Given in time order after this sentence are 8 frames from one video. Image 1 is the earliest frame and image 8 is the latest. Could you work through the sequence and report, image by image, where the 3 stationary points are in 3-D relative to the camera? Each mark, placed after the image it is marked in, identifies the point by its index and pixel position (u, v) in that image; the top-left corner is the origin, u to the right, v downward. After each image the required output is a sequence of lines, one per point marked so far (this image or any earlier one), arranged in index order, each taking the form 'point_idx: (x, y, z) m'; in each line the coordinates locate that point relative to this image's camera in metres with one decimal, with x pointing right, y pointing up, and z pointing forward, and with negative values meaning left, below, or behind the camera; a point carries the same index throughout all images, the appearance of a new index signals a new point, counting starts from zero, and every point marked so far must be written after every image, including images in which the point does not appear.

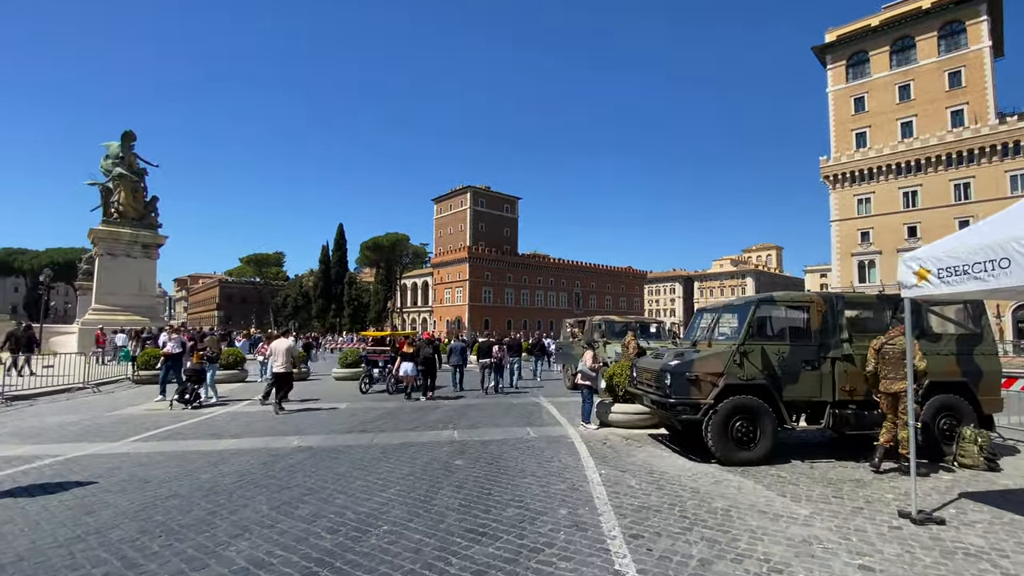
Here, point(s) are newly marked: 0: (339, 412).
0: (-4.5, -3.2, +12.4) m
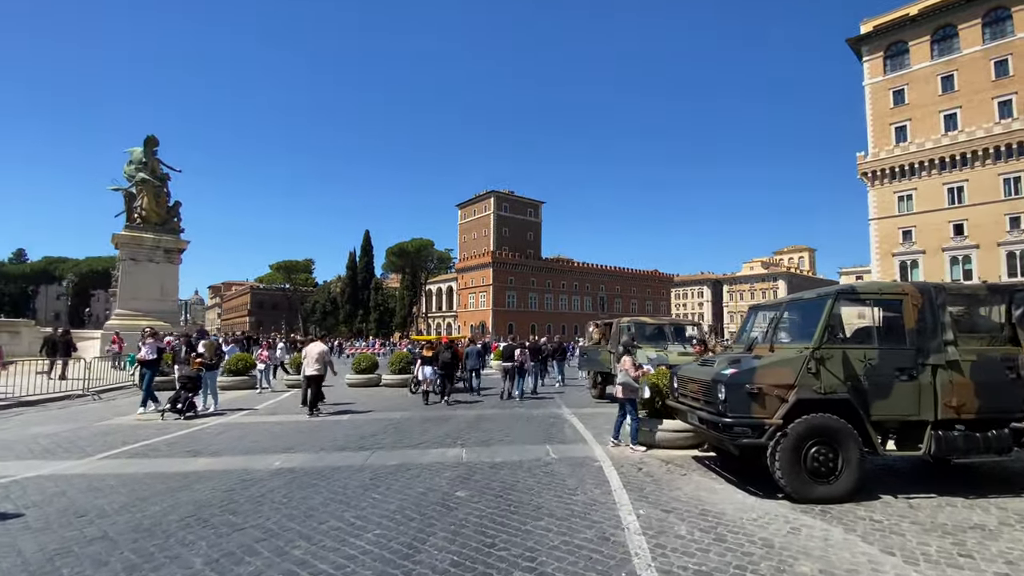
0: (-4.1, -3.1, +11.3) m
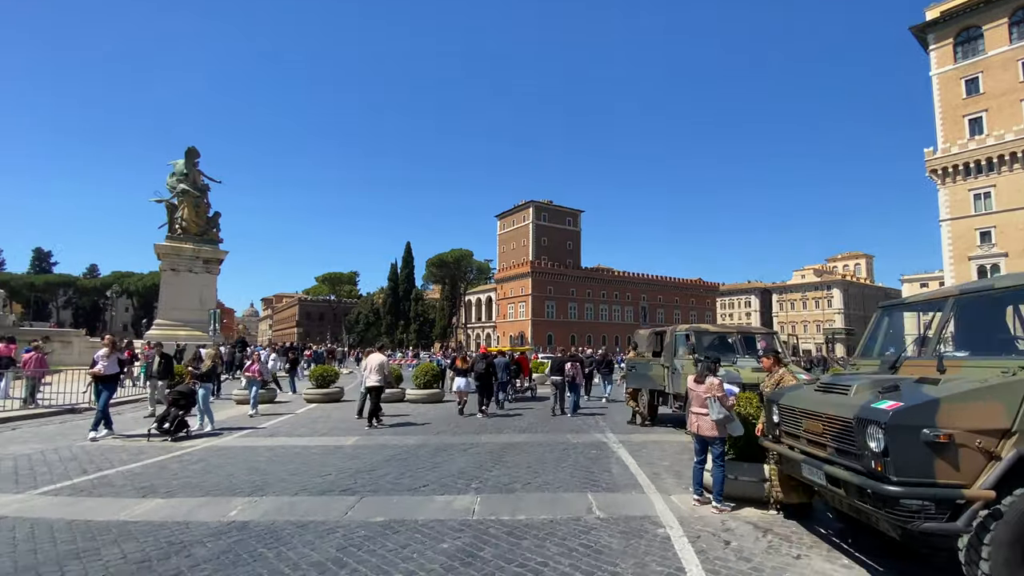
0: (-3.4, -3.2, +9.5) m
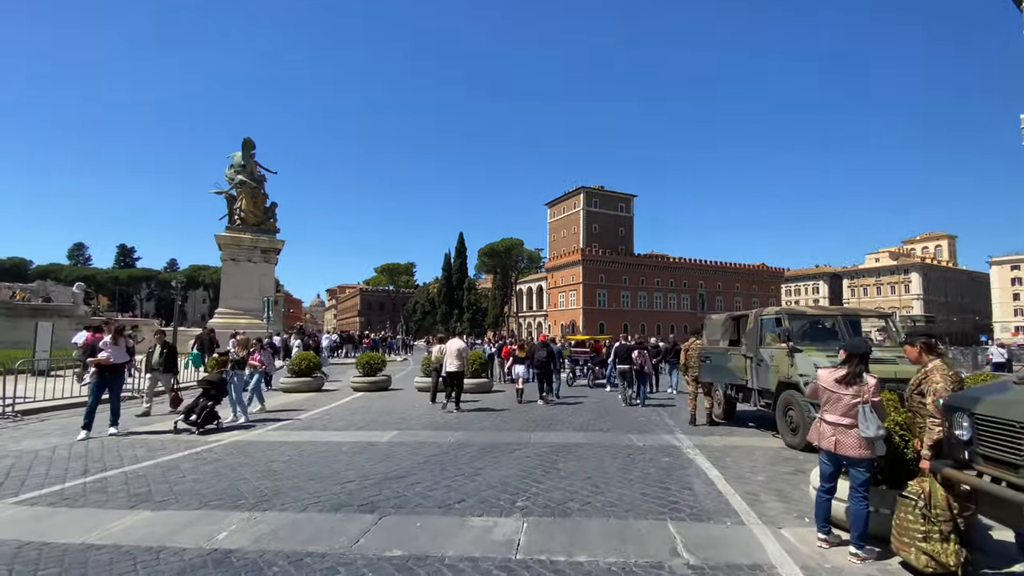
0: (-2.5, -2.8, +8.5) m
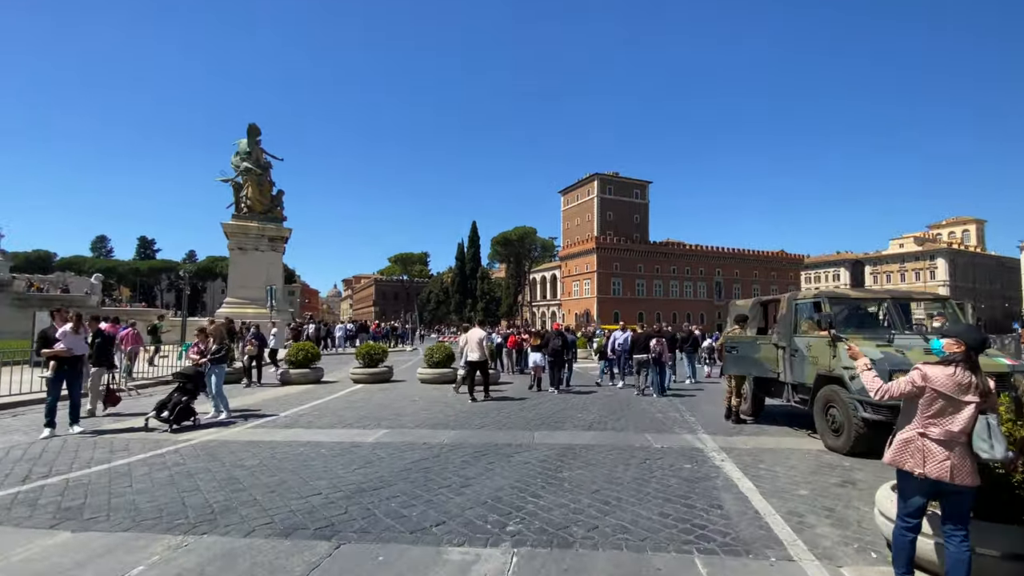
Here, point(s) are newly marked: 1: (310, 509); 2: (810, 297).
0: (-2.5, -2.5, +7.6) m
1: (-2.0, -2.2, +4.9) m
2: (+5.1, -0.2, +8.5) m
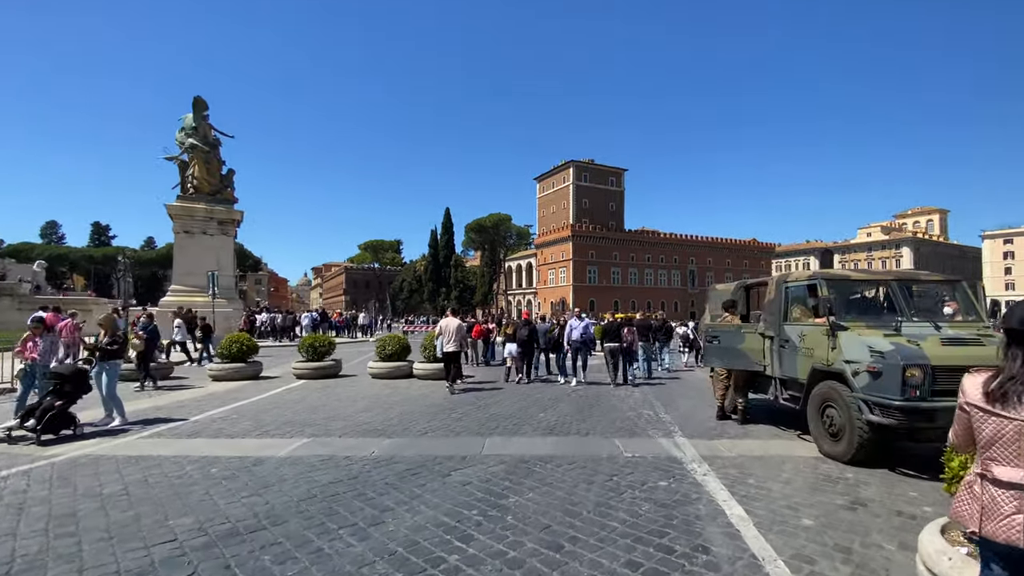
0: (-3.3, -2.3, +6.1) m
1: (-2.7, -2.0, +3.5) m
2: (+4.3, +0.1, +7.3) m
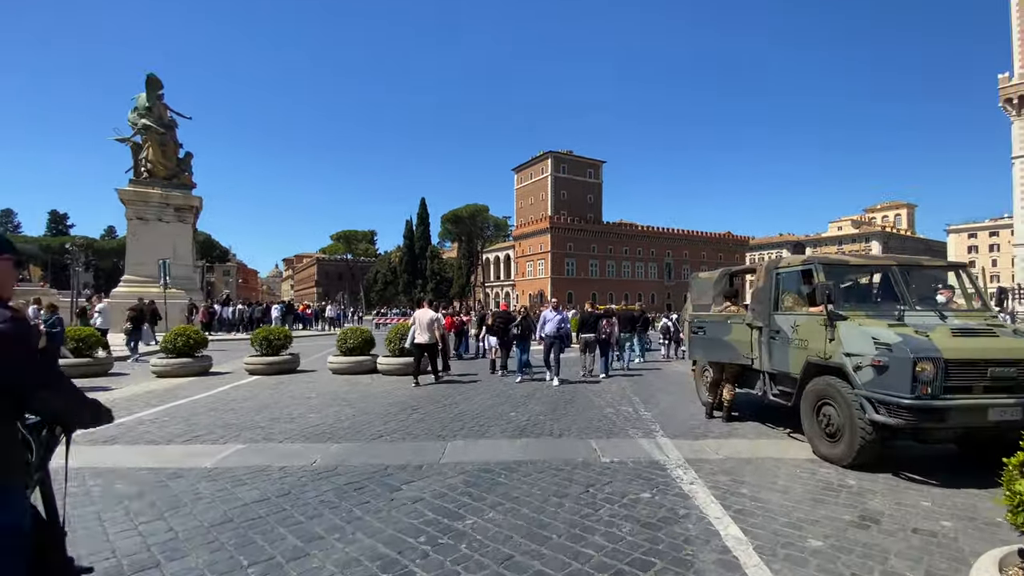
0: (-3.7, -2.1, +5.2) m
1: (-3.0, -1.9, +2.6) m
2: (+3.9, +0.3, +6.7) m
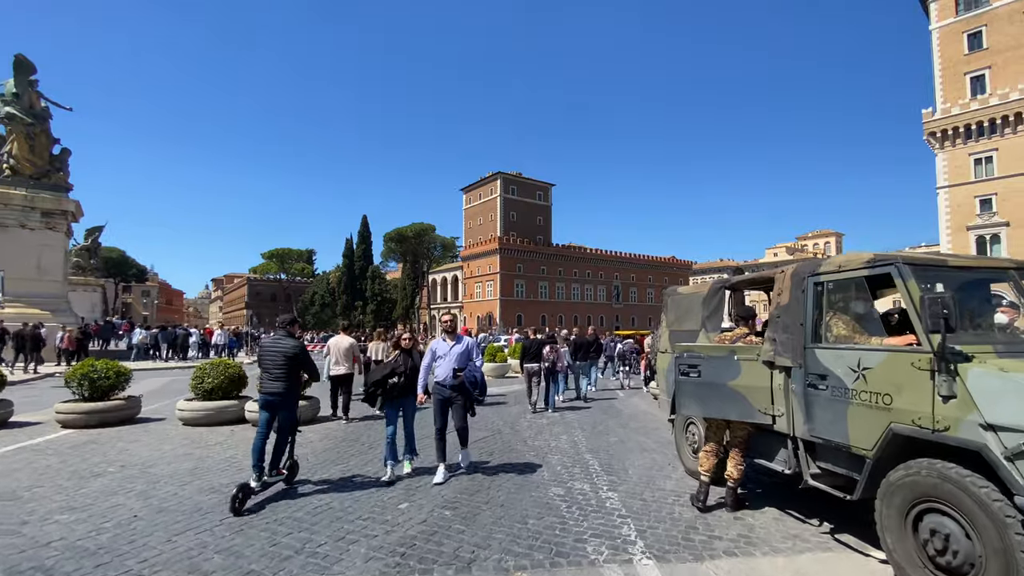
0: (-4.5, -2.1, +1.9) m
1: (-3.5, -1.8, -0.6) m
2: (+2.9, +0.2, +4.2) m
